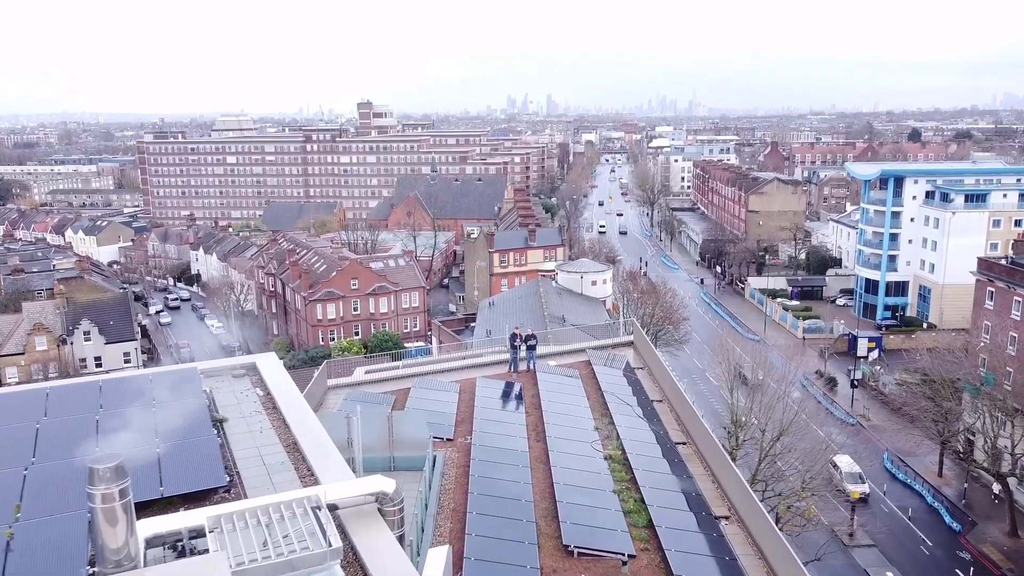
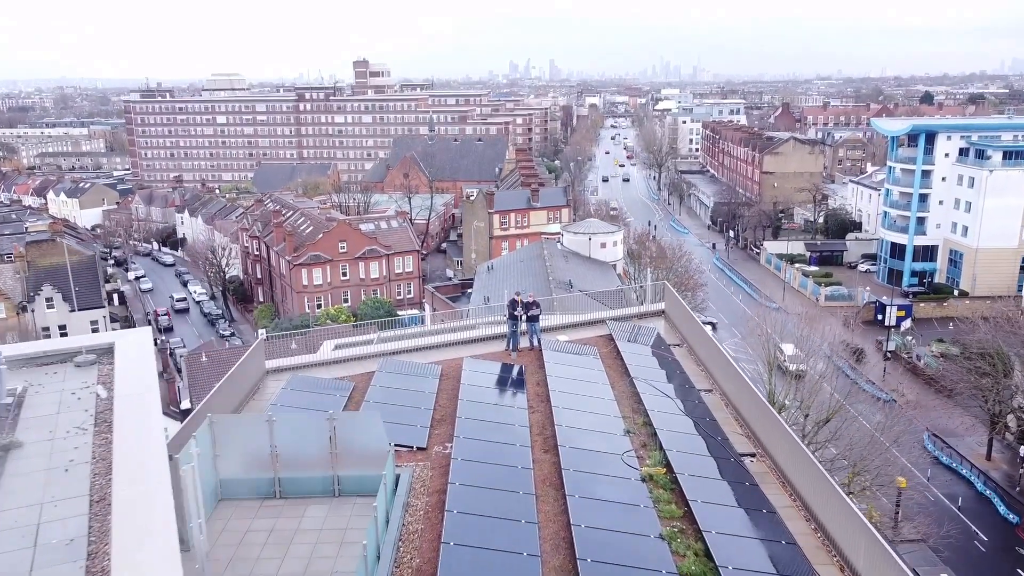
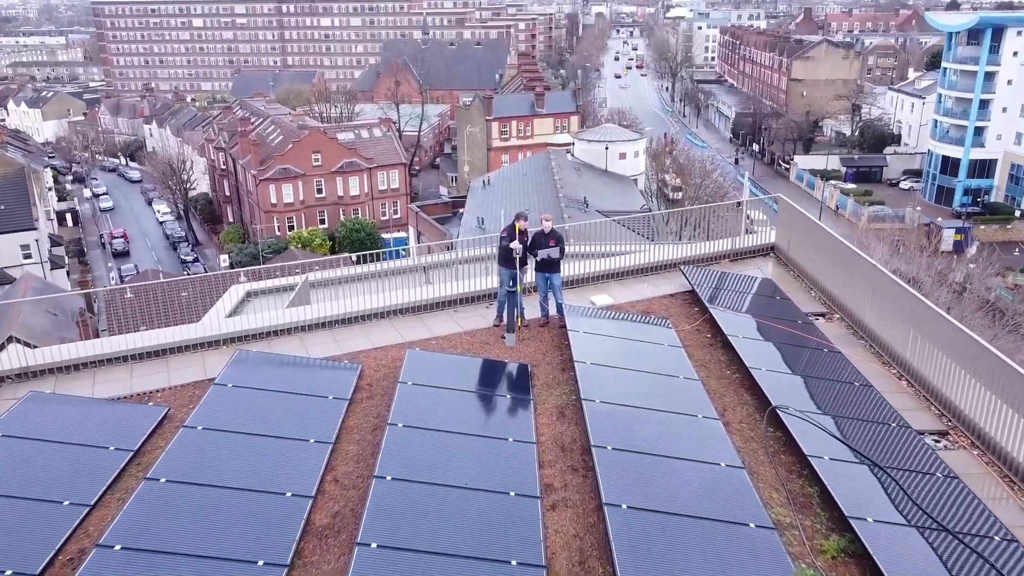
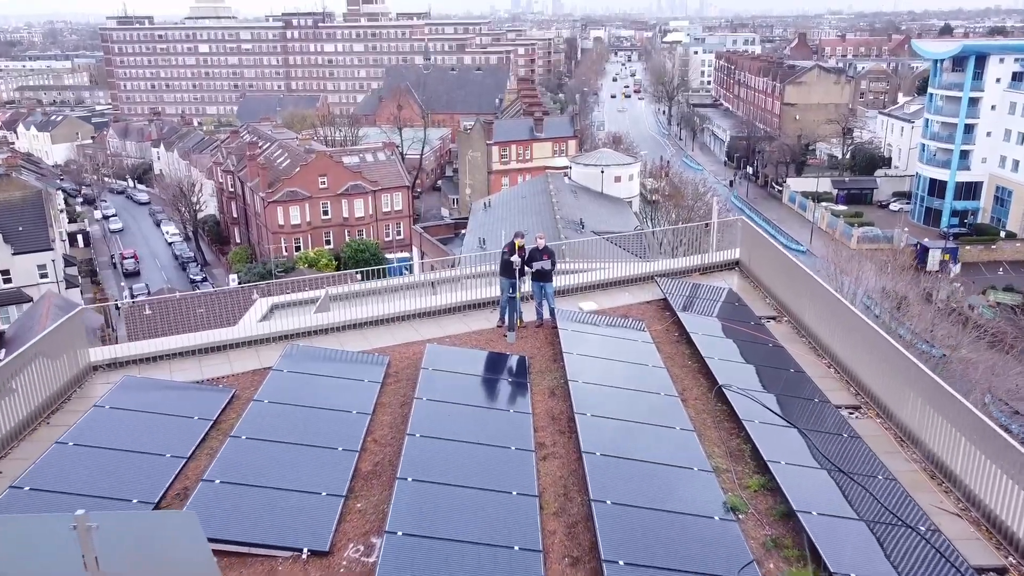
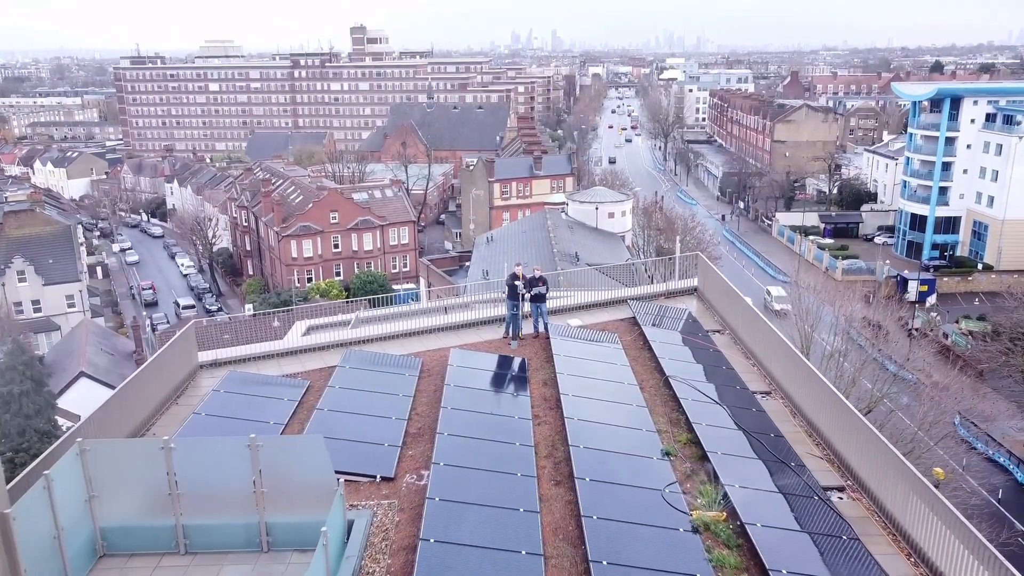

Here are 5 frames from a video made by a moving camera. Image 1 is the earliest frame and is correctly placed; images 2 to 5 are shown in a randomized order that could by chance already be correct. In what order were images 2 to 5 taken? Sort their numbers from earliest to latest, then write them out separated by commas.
2, 5, 4, 3
